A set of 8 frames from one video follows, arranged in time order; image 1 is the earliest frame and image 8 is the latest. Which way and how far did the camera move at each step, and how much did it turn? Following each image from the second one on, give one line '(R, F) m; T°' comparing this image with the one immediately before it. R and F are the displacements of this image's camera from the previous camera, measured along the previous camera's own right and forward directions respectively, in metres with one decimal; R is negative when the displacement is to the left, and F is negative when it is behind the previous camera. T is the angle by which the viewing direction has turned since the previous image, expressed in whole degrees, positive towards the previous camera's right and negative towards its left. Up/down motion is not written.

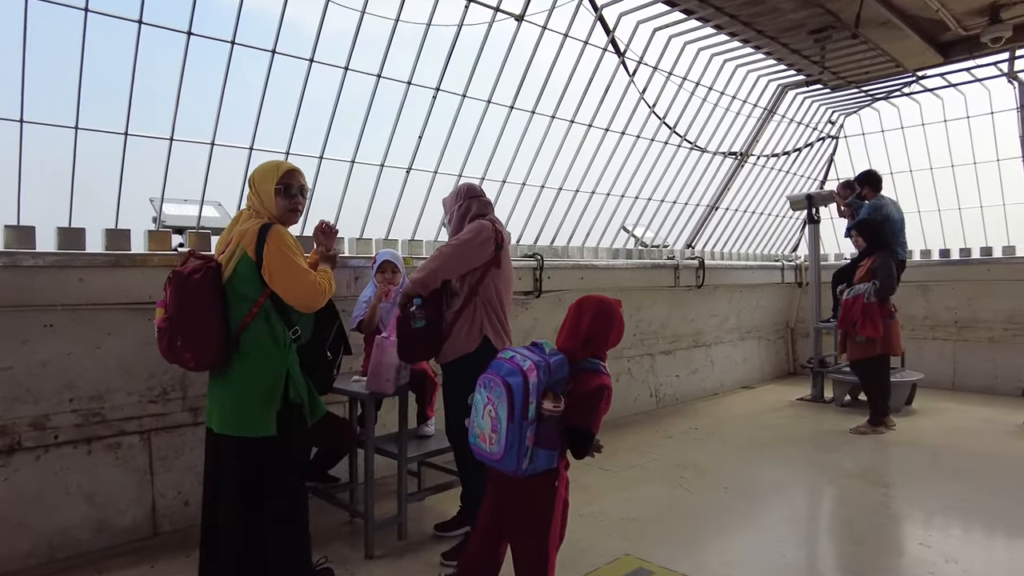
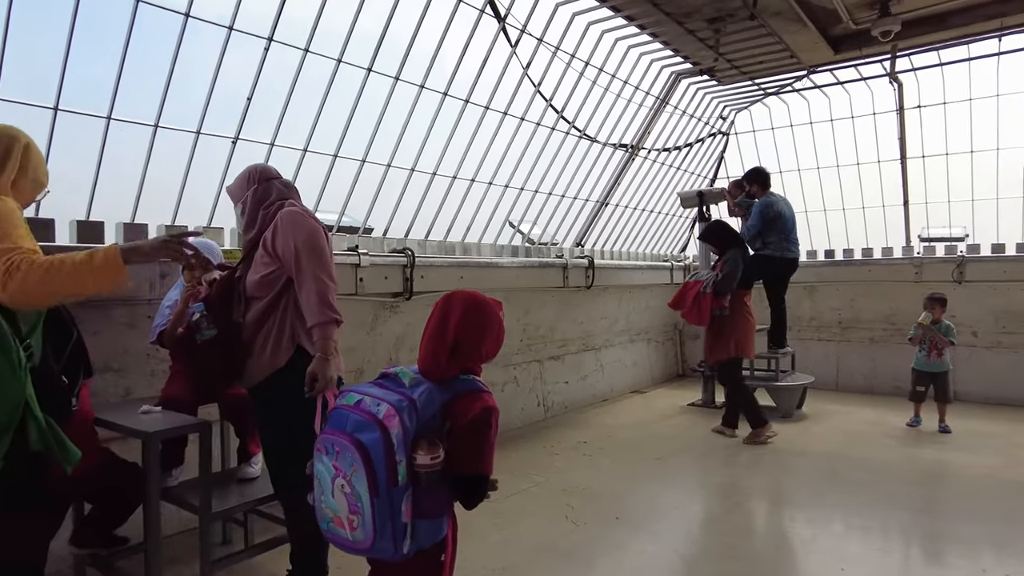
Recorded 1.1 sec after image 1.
(+0.2, +0.6) m; +9°
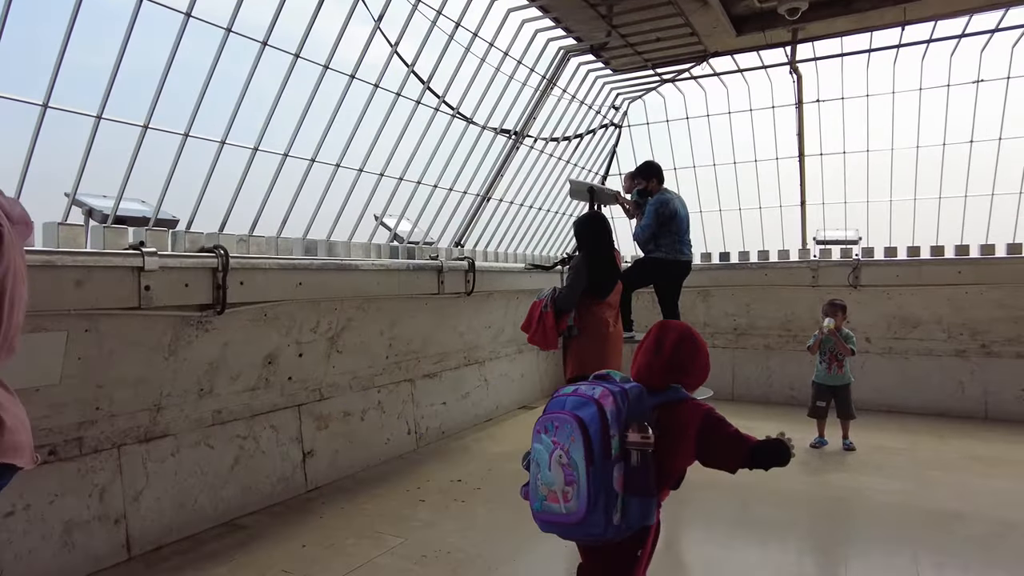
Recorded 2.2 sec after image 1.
(+0.2, +0.8) m; +9°
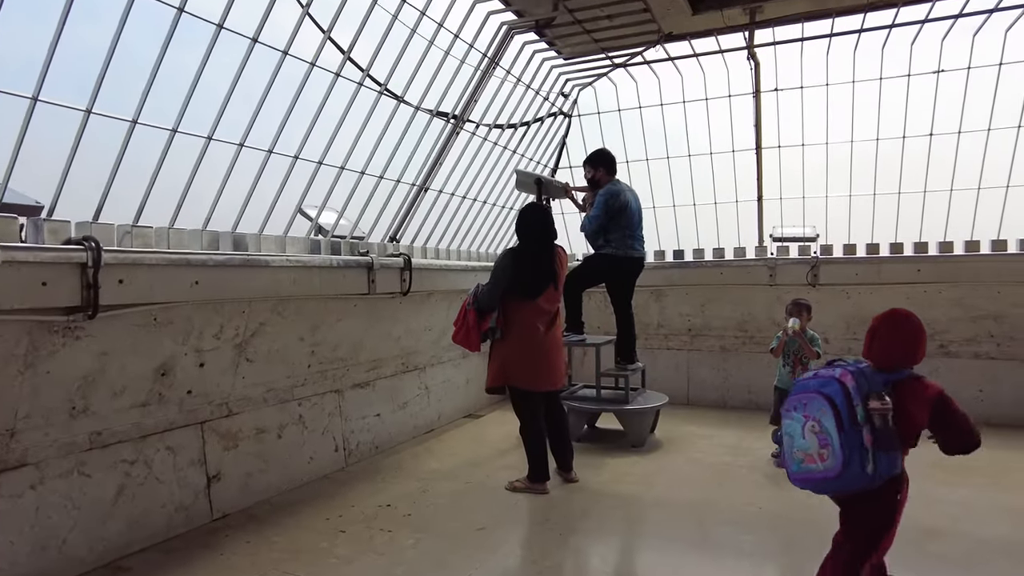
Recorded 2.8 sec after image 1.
(+0.1, +0.5) m; +4°
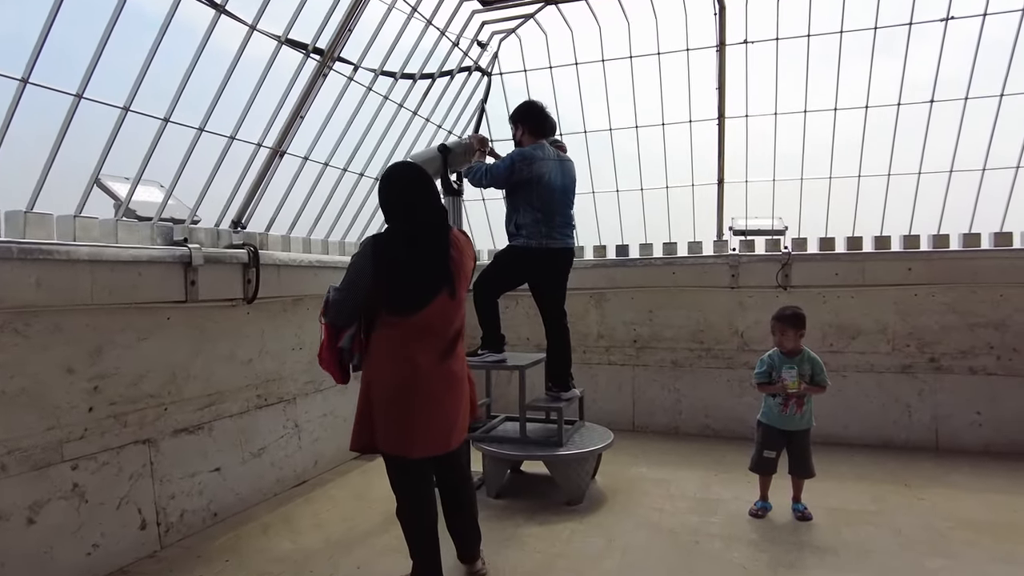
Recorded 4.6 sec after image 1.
(+0.2, +1.3) m; +5°
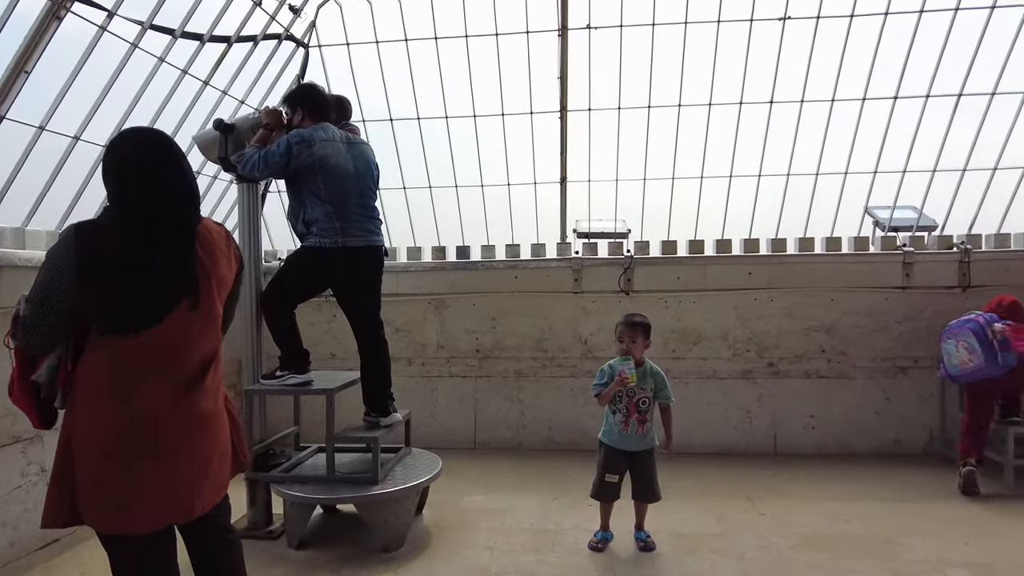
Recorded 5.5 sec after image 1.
(+0.3, +0.5) m; +12°
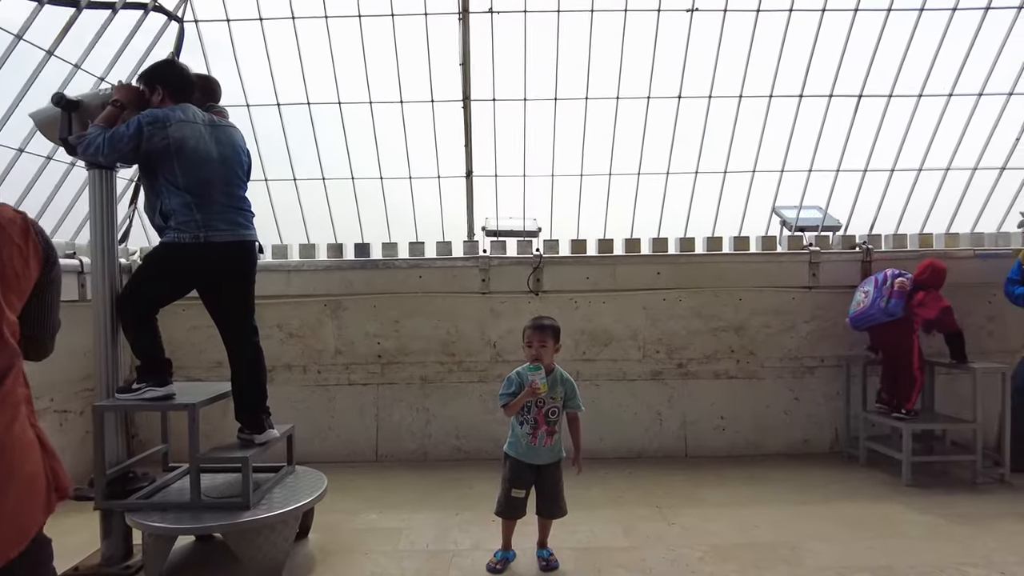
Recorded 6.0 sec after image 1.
(+0.1, +0.3) m; +6°
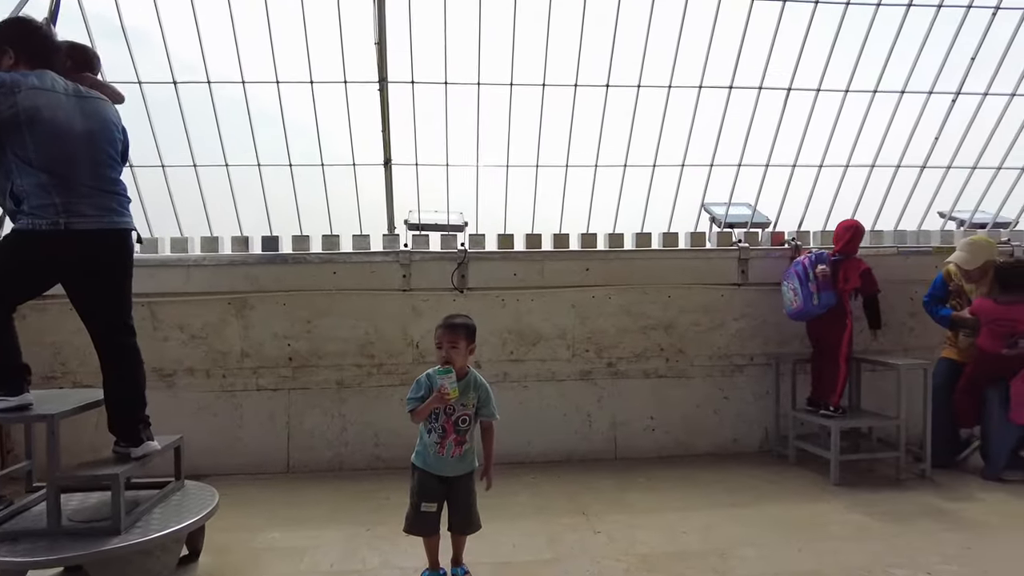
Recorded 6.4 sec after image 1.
(+0.1, +0.2) m; +5°
